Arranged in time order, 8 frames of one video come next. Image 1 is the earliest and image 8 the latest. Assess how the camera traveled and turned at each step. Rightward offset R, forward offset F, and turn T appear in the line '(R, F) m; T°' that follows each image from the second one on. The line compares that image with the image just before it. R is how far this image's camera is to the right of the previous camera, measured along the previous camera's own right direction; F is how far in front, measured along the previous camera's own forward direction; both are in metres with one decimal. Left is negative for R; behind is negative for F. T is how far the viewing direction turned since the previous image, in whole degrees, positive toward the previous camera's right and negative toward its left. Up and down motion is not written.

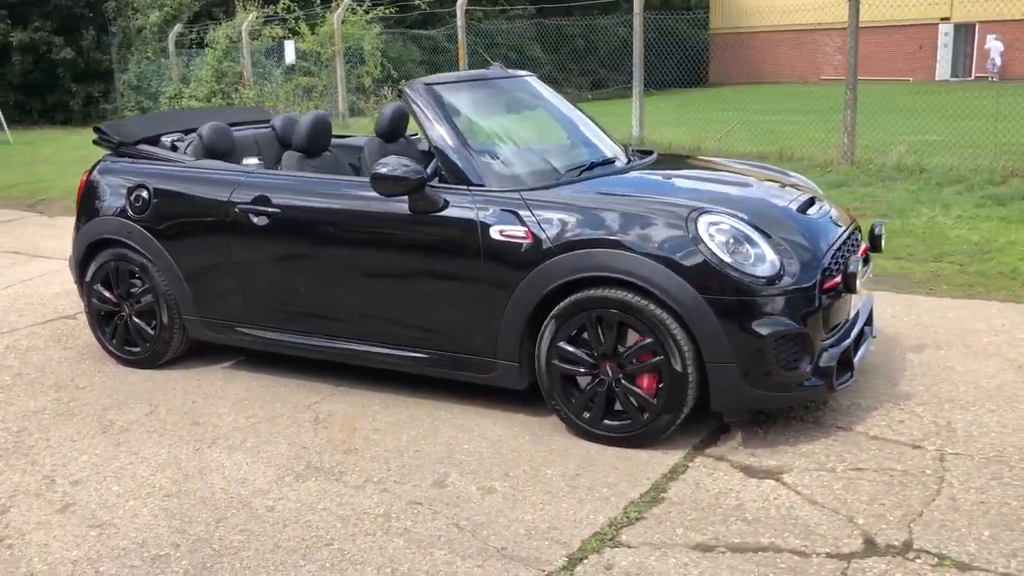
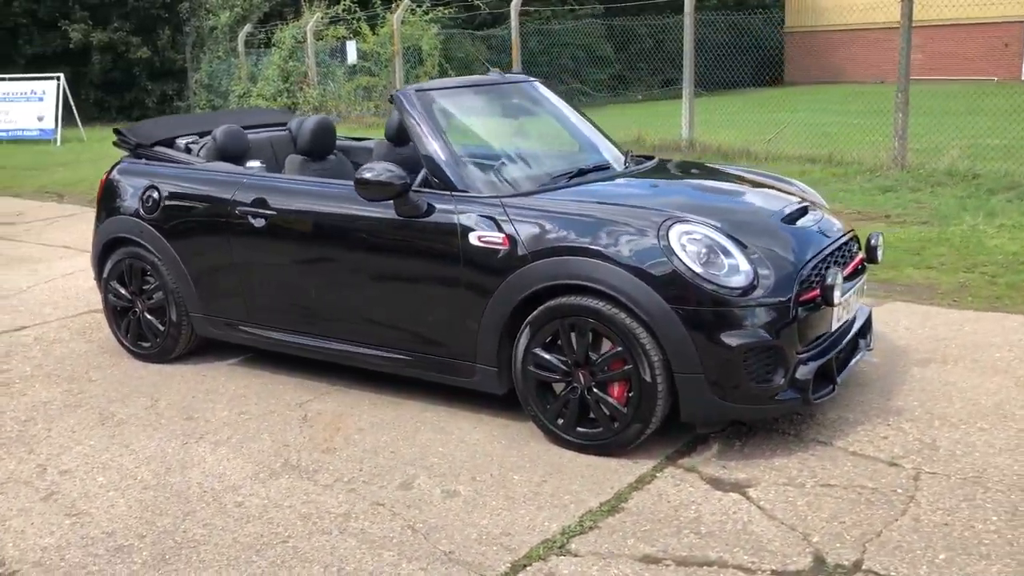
(+0.4, 0.0) m; -4°
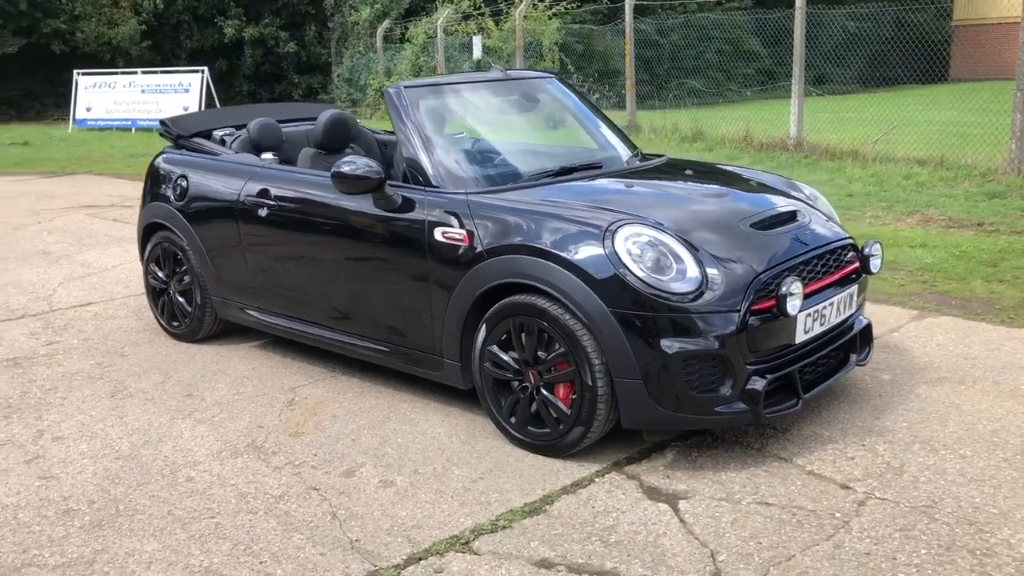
(+0.8, +0.1) m; -9°
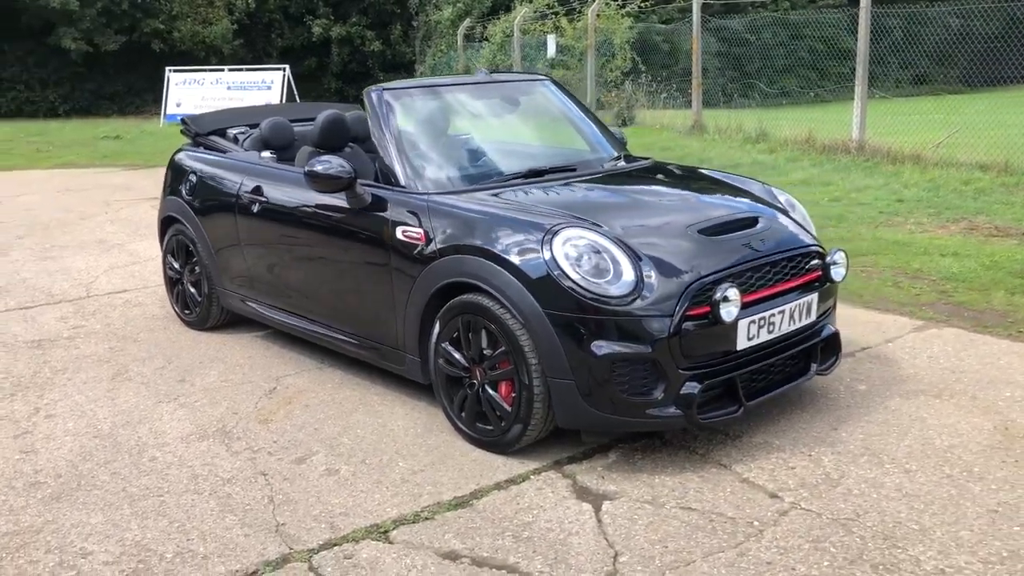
(+0.6, -0.1) m; -6°
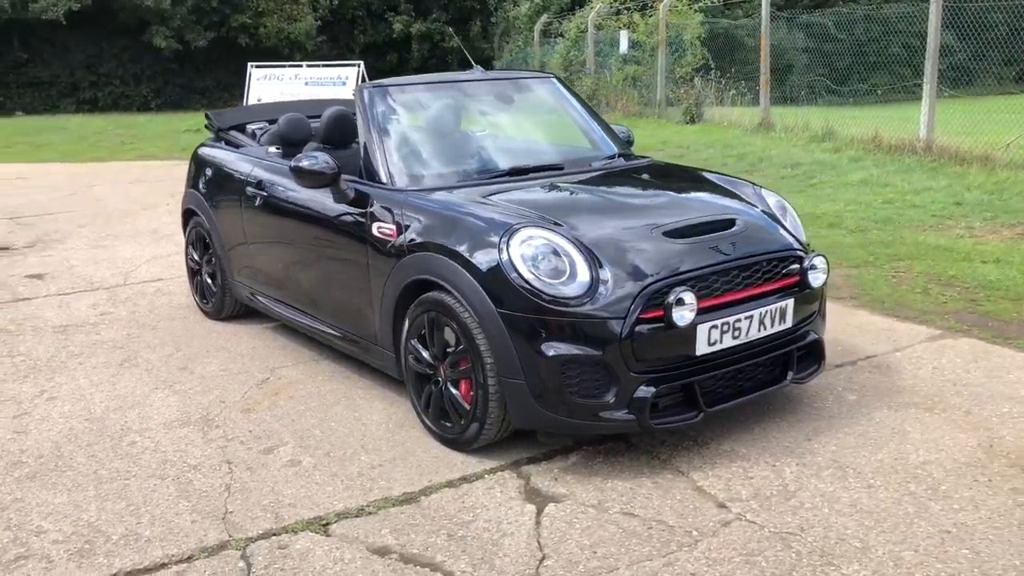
(+0.5, 0.0) m; -5°
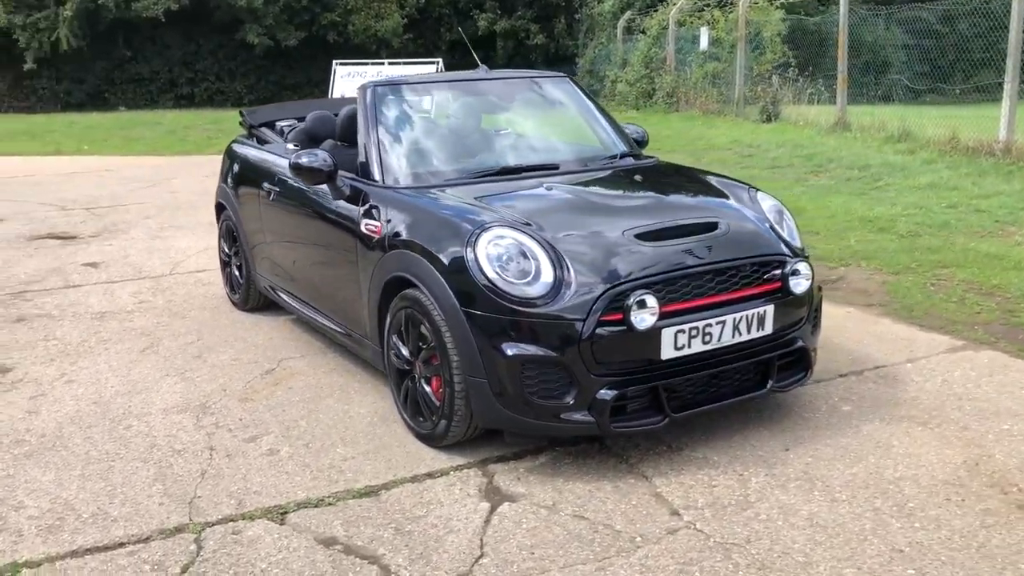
(+0.5, 0.0) m; -6°
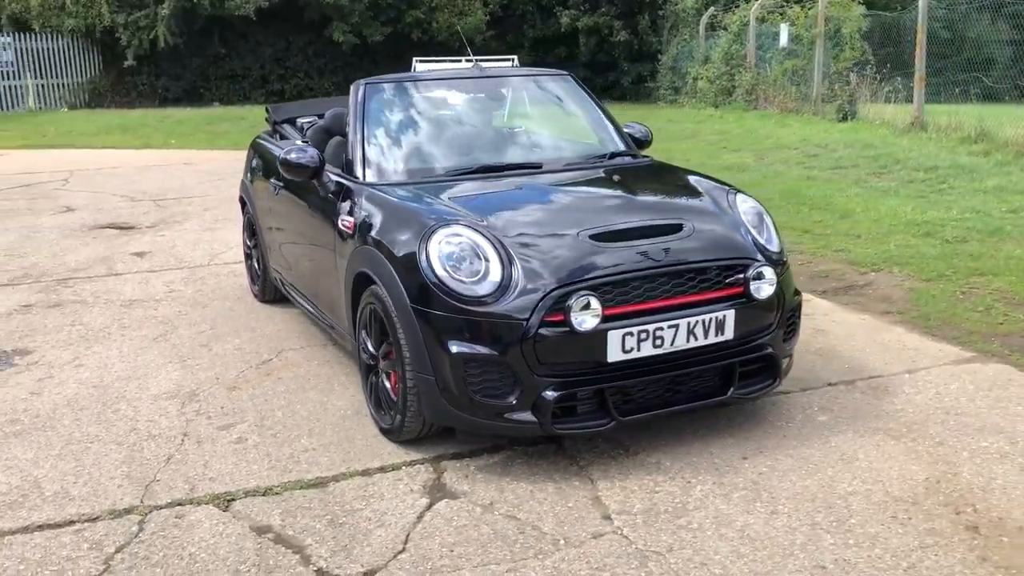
(+0.5, 0.0) m; -6°
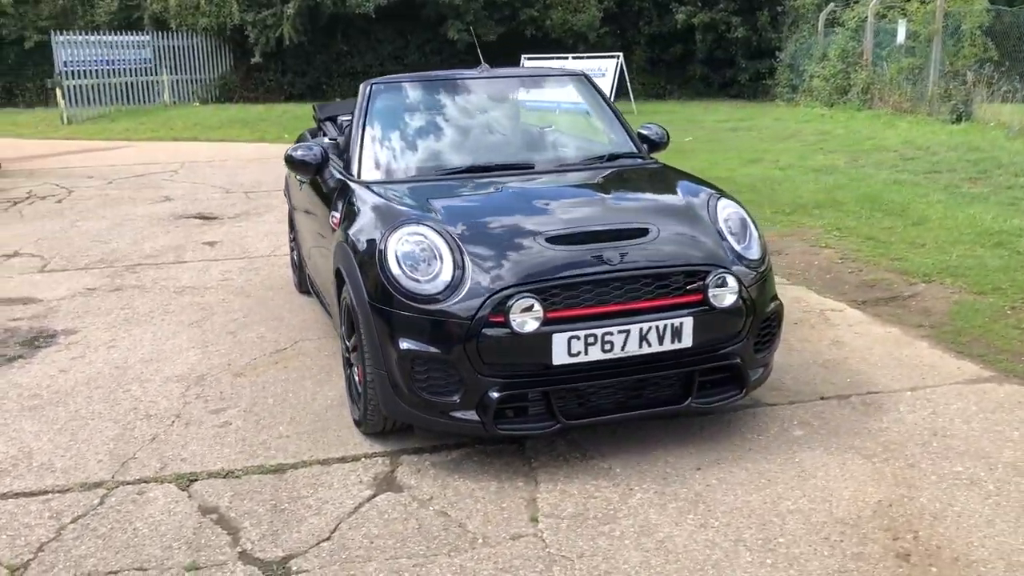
(+0.6, 0.0) m; -8°
